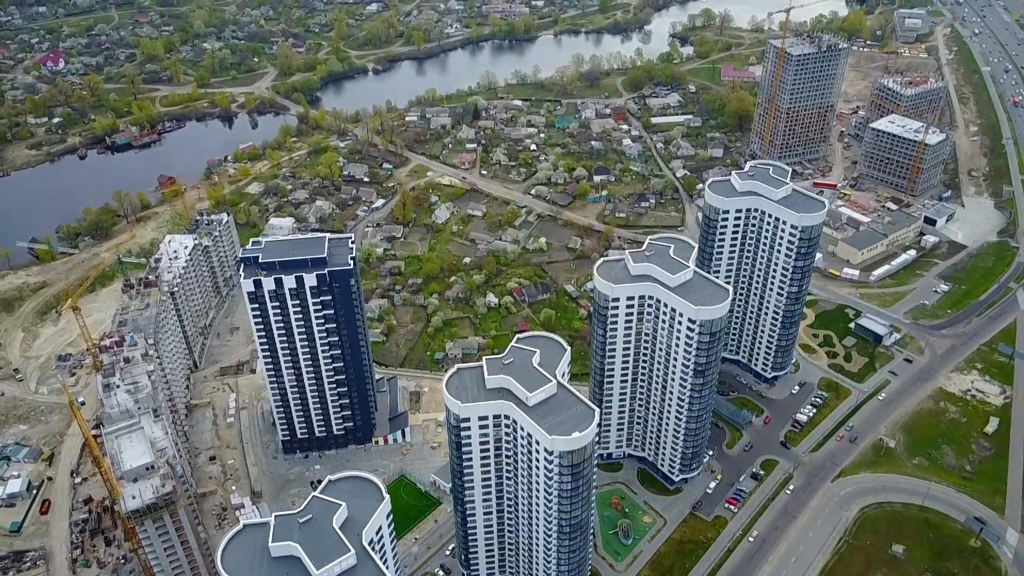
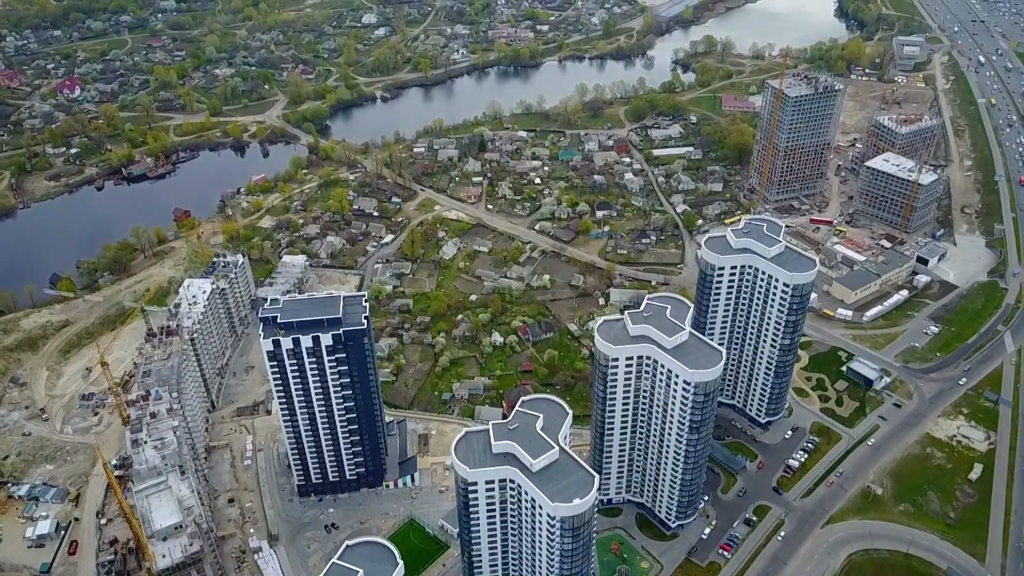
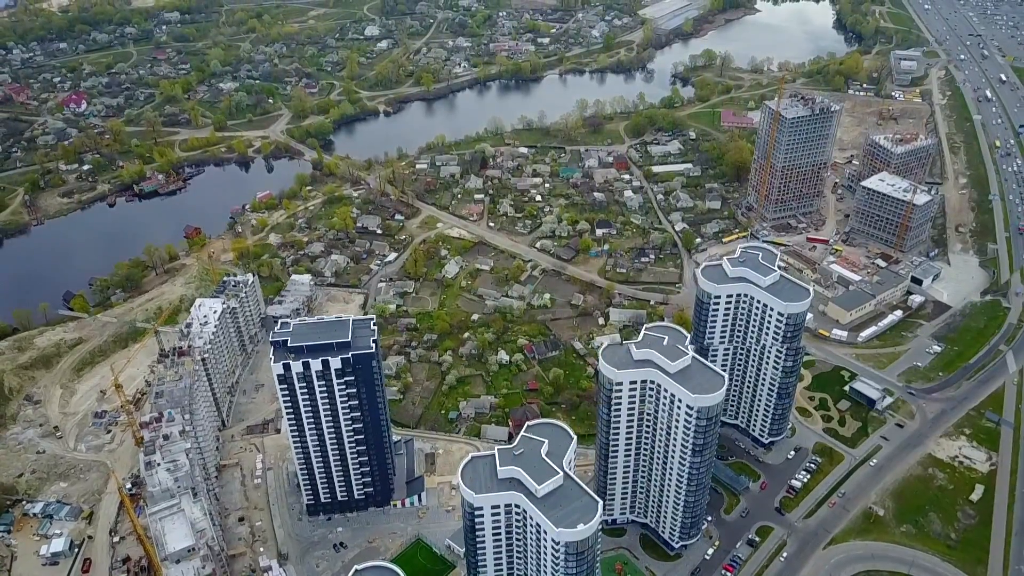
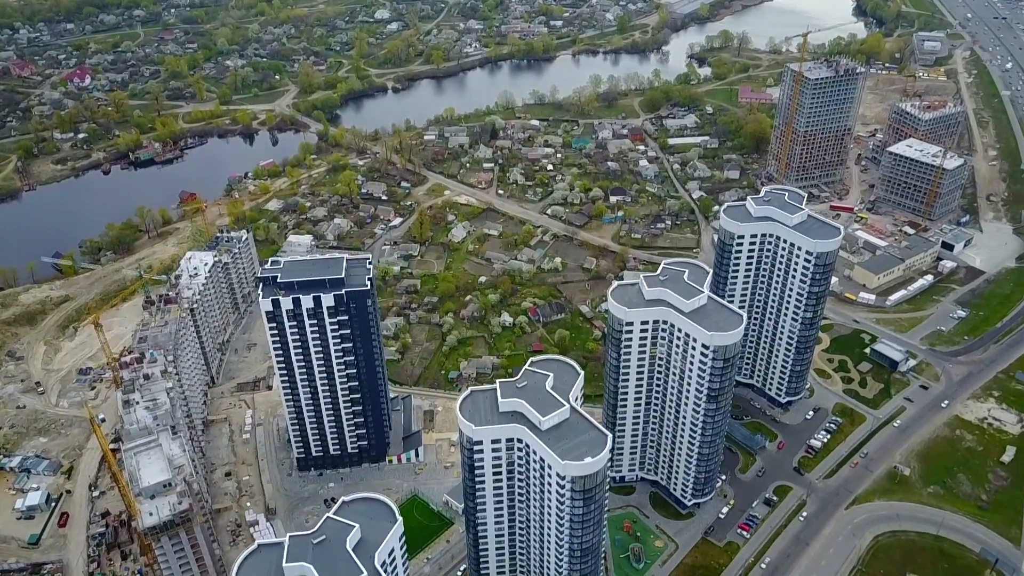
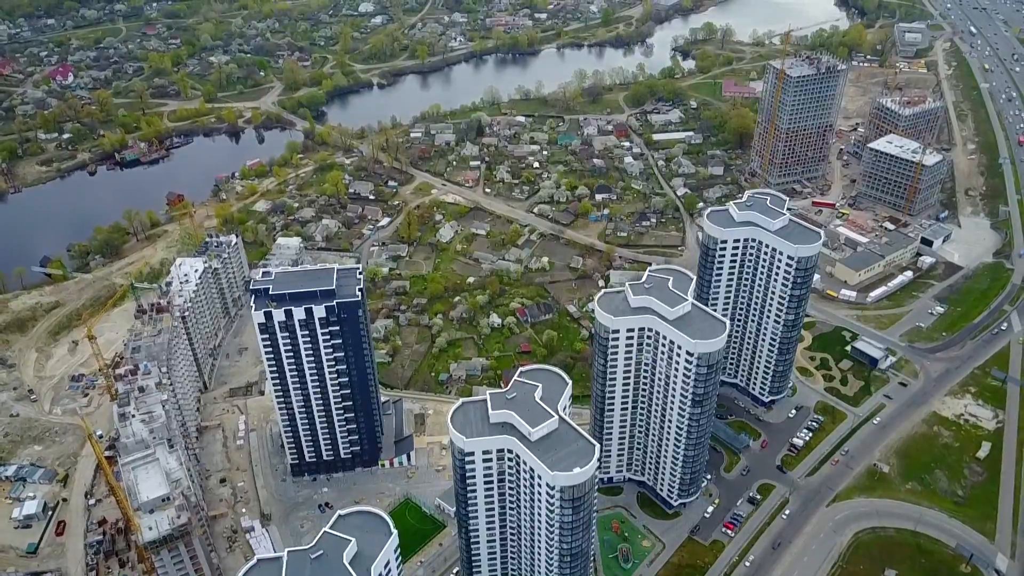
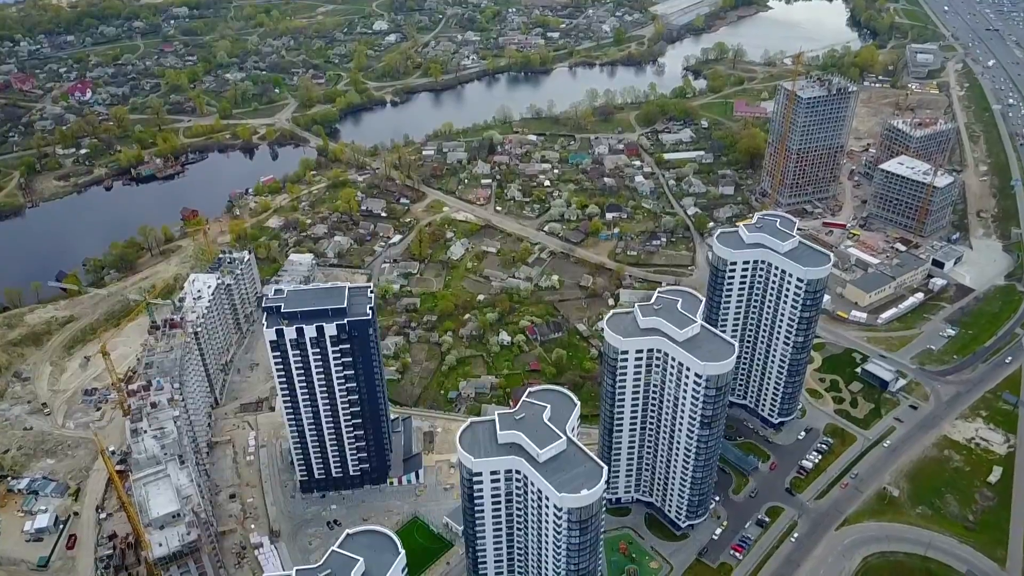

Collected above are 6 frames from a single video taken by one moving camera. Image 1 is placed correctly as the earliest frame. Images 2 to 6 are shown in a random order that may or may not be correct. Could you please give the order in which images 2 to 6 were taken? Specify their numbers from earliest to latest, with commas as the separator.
5, 2, 3, 6, 4
